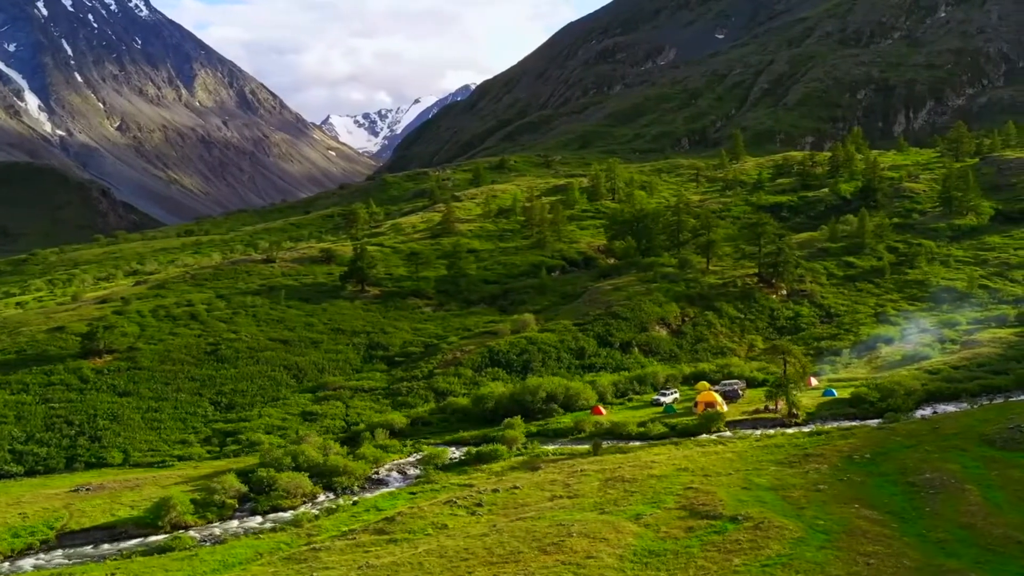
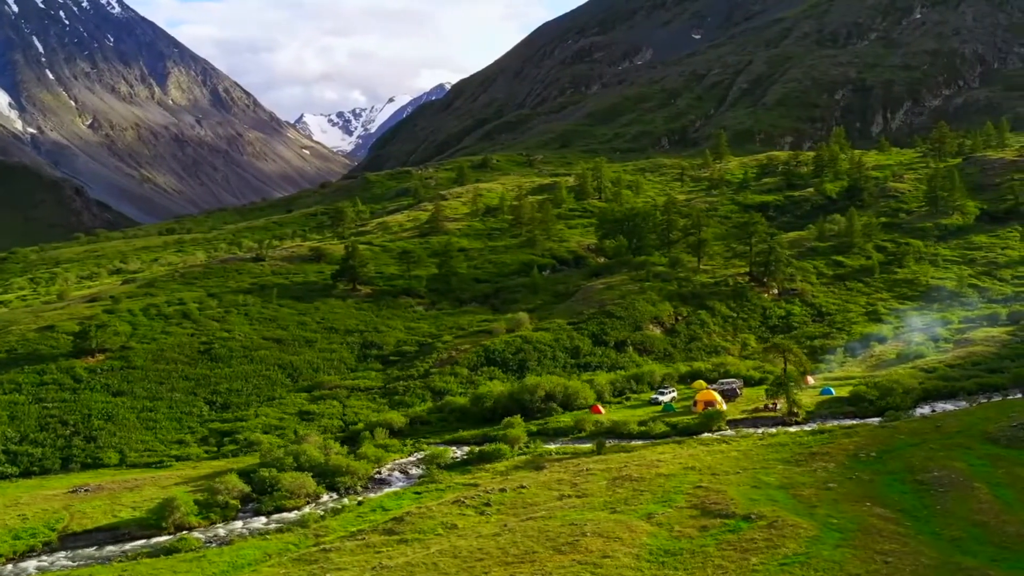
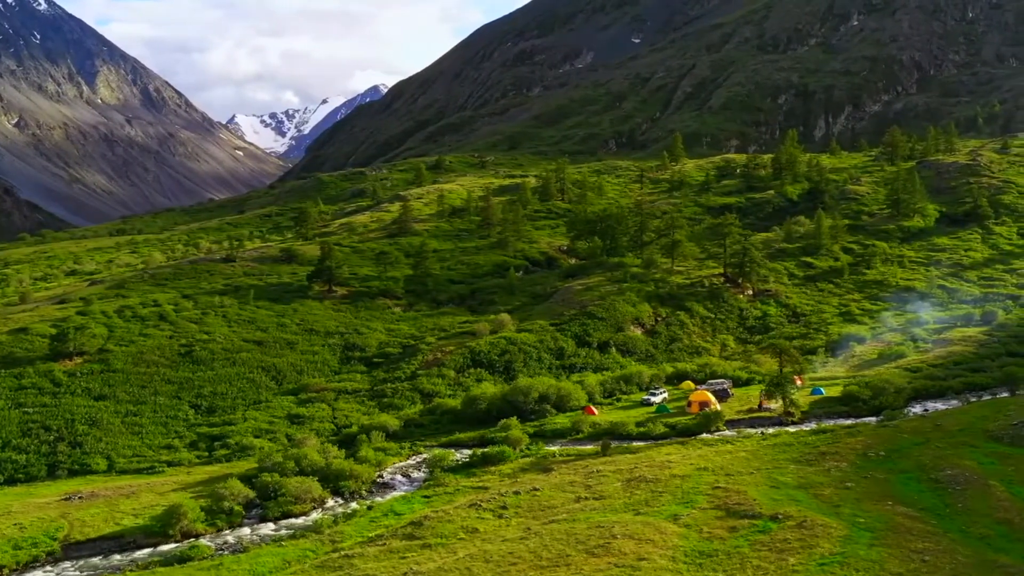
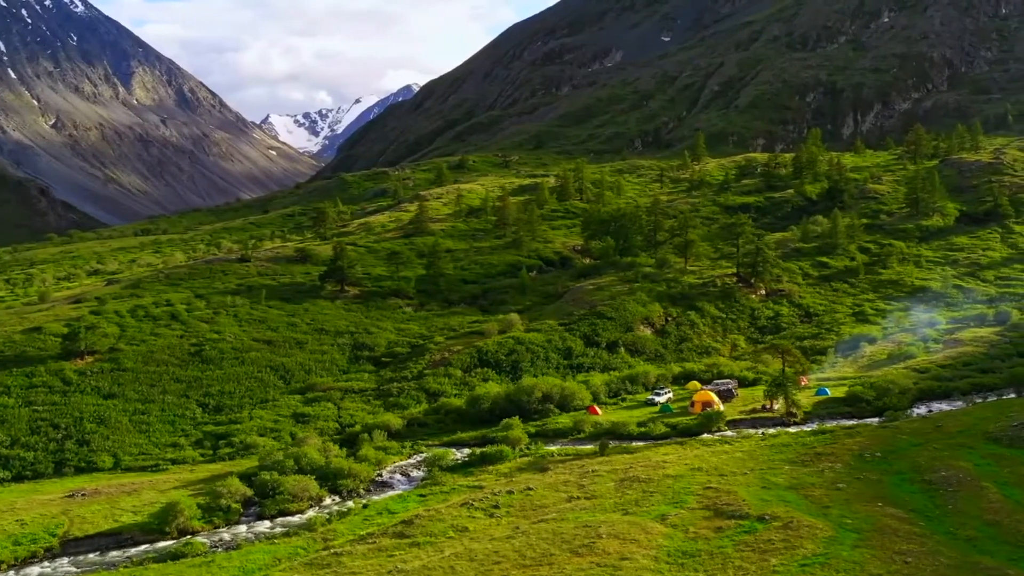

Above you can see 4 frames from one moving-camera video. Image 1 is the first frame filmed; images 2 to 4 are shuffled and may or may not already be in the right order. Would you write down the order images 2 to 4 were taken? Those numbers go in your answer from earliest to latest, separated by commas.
2, 4, 3
